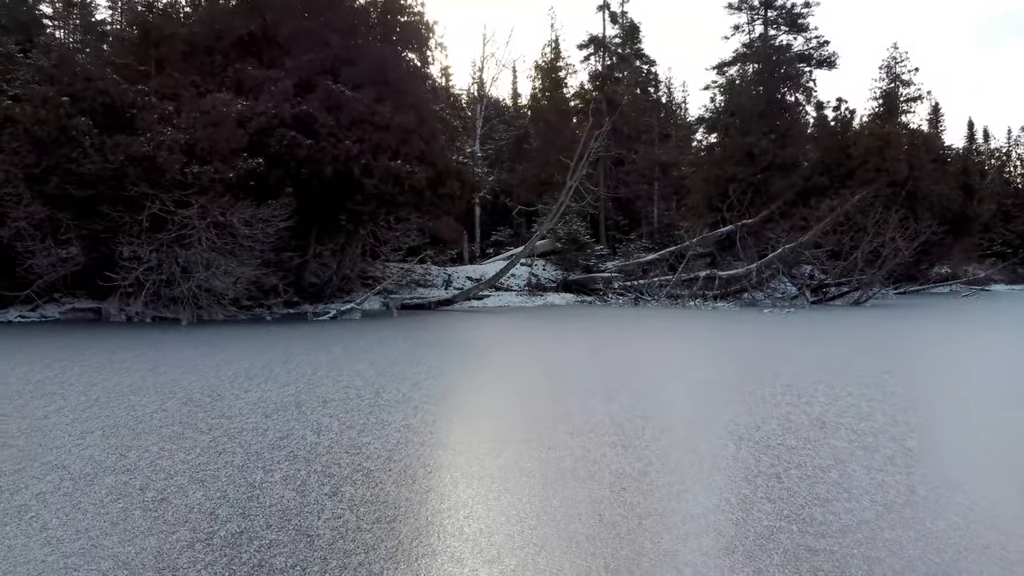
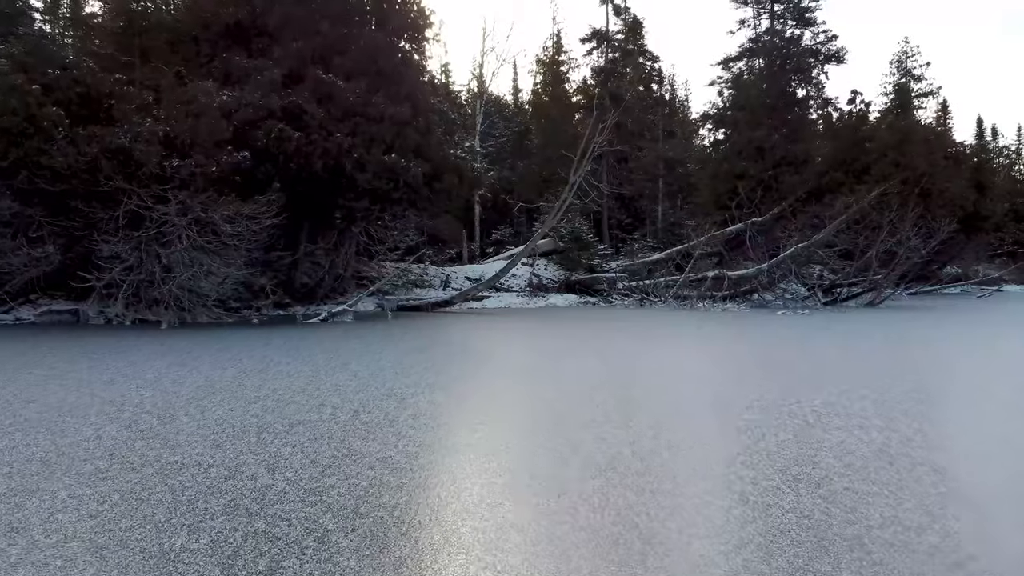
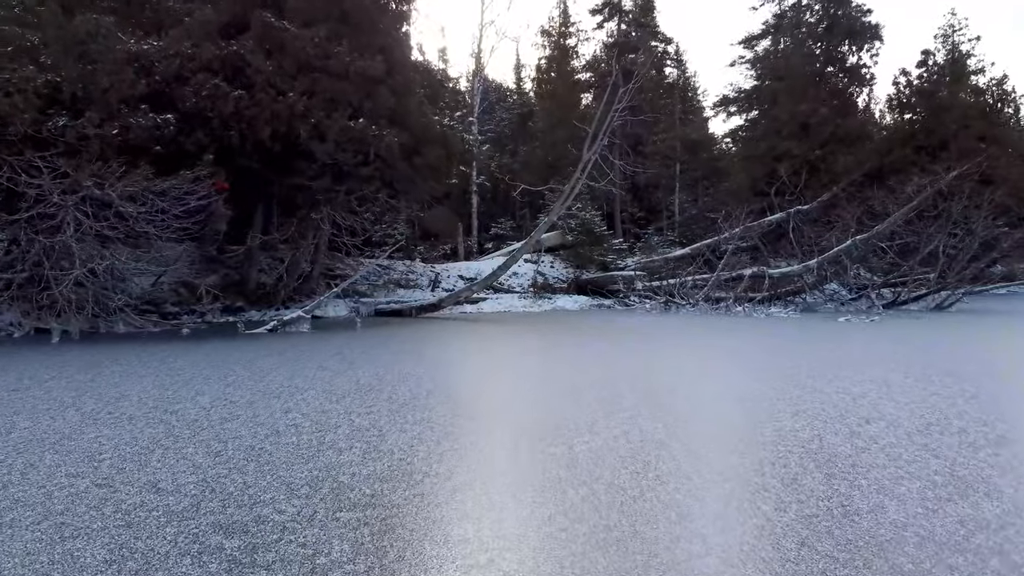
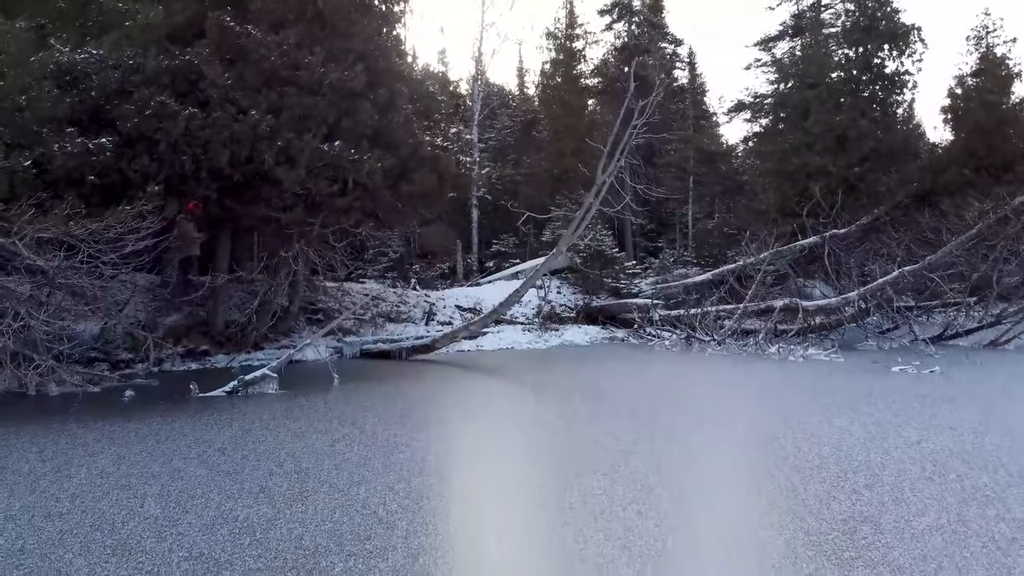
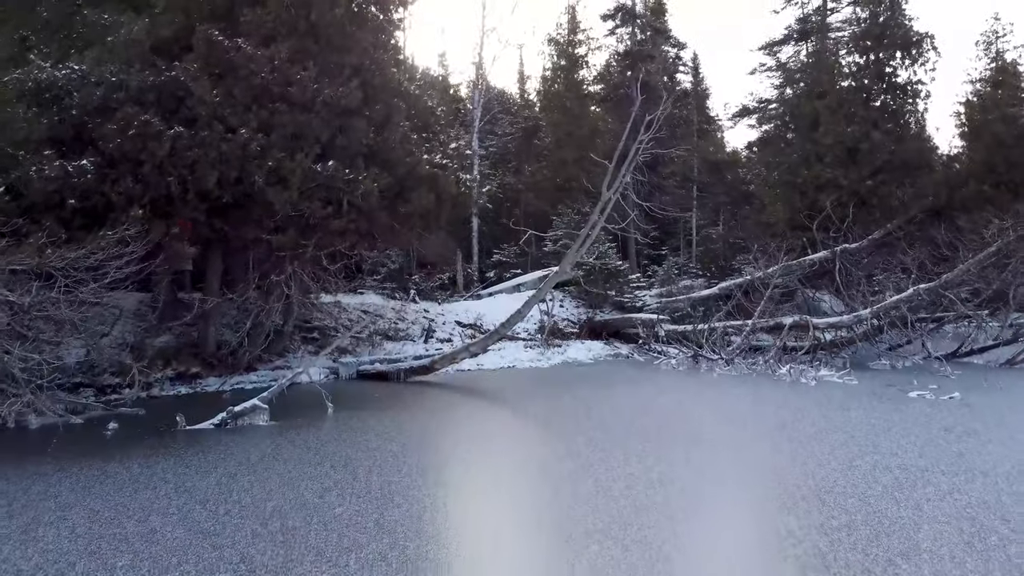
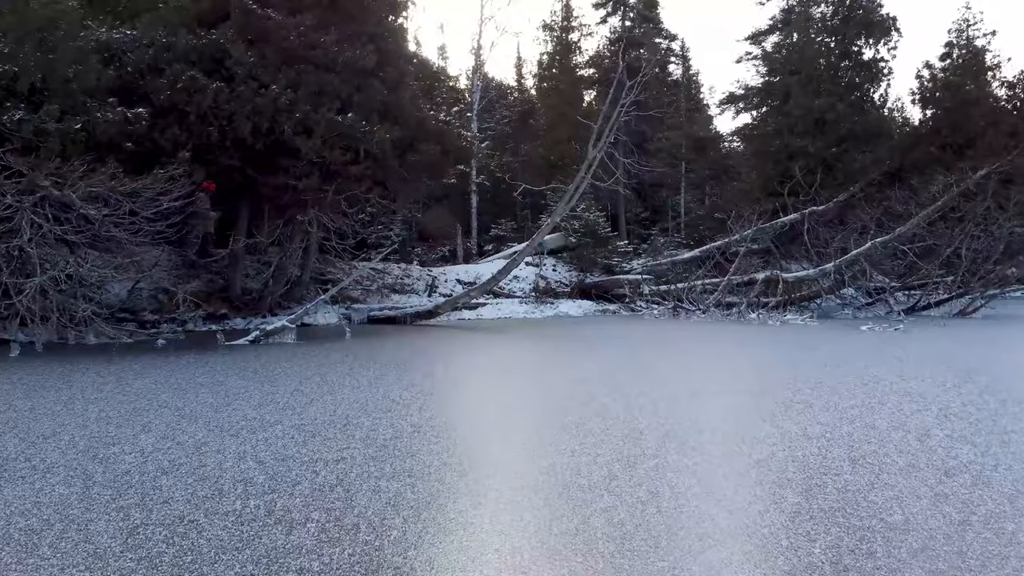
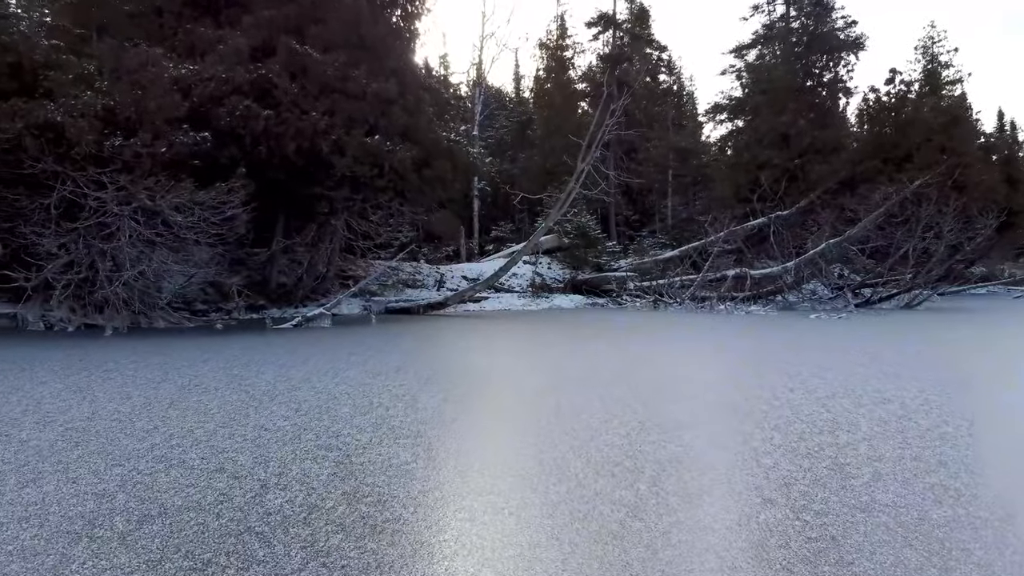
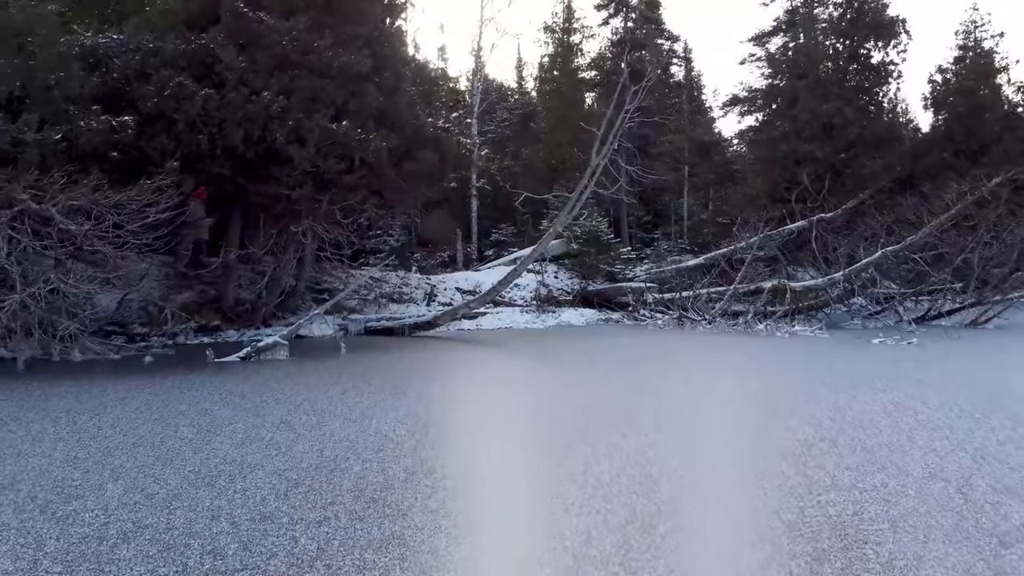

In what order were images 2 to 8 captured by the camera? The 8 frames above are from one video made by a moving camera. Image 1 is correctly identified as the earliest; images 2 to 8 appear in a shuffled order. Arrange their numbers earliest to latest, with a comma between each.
2, 7, 3, 6, 8, 4, 5
